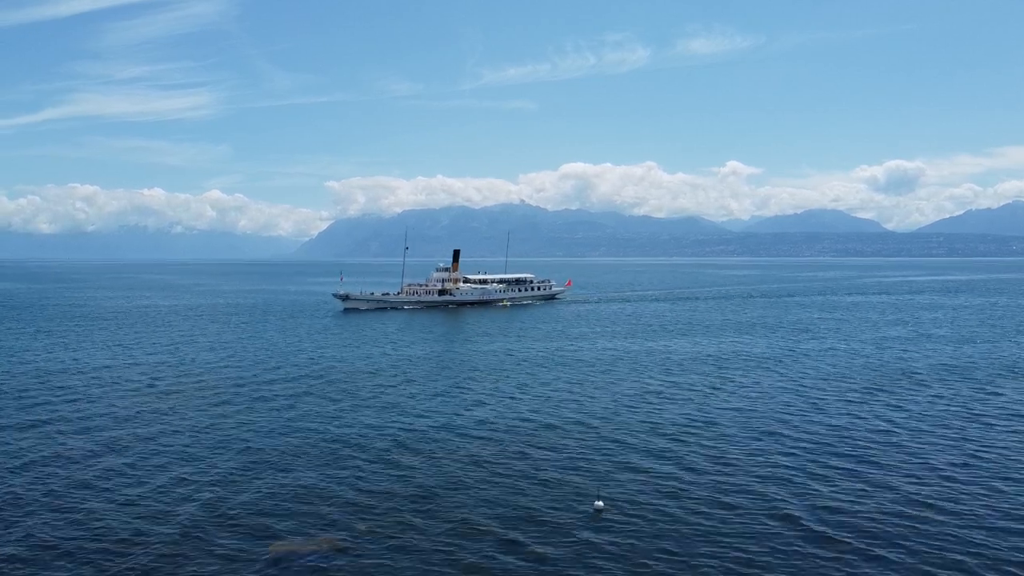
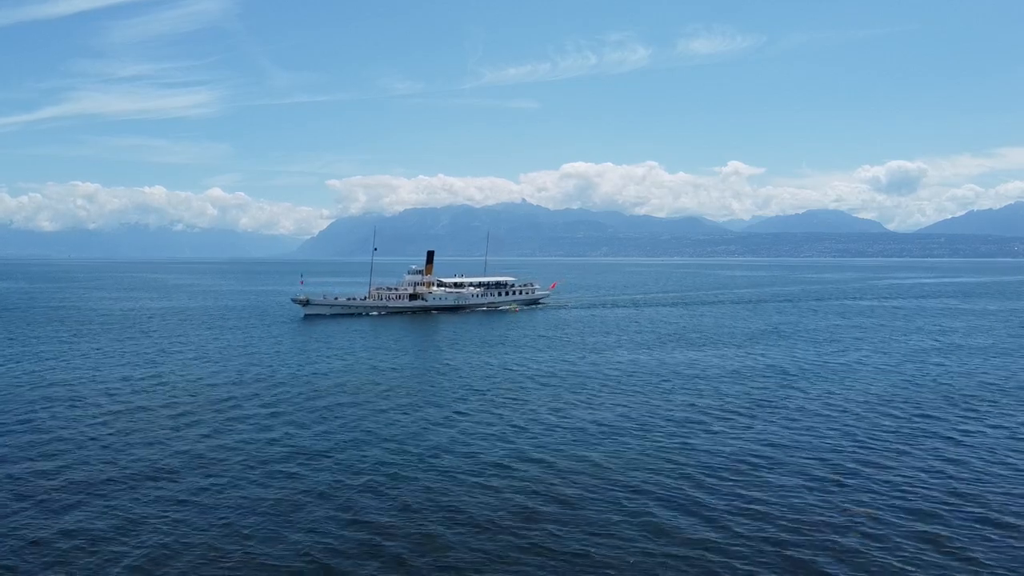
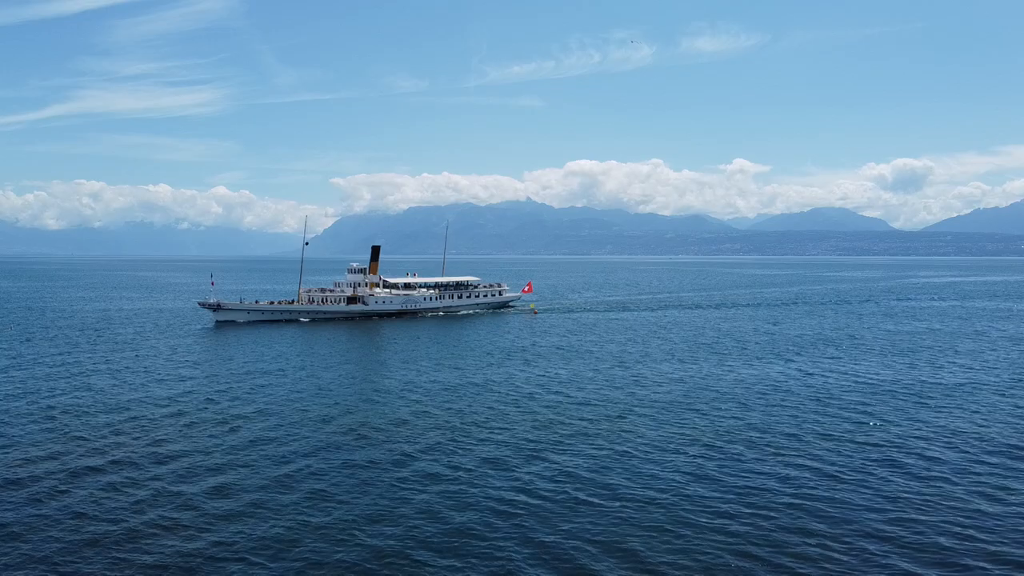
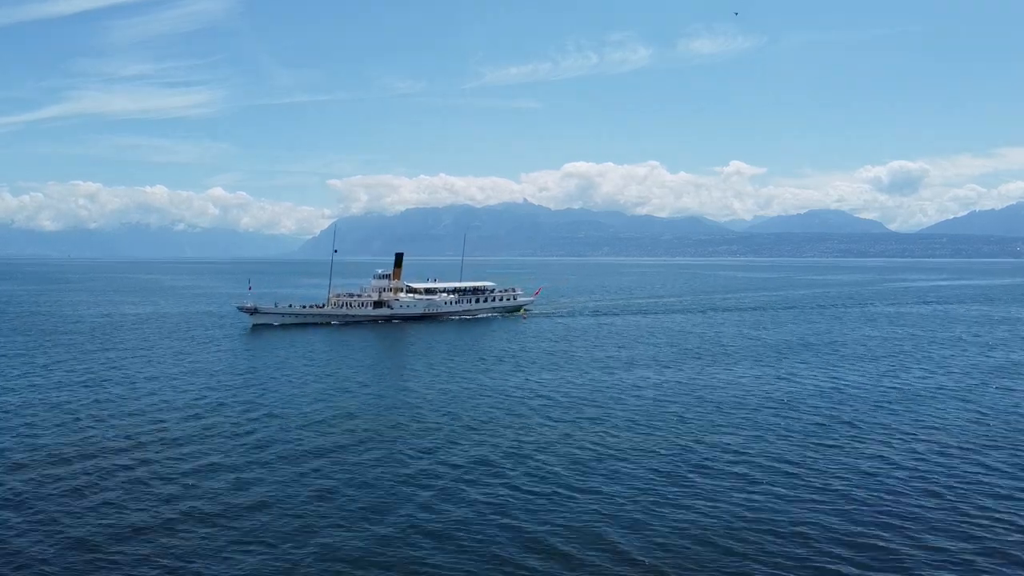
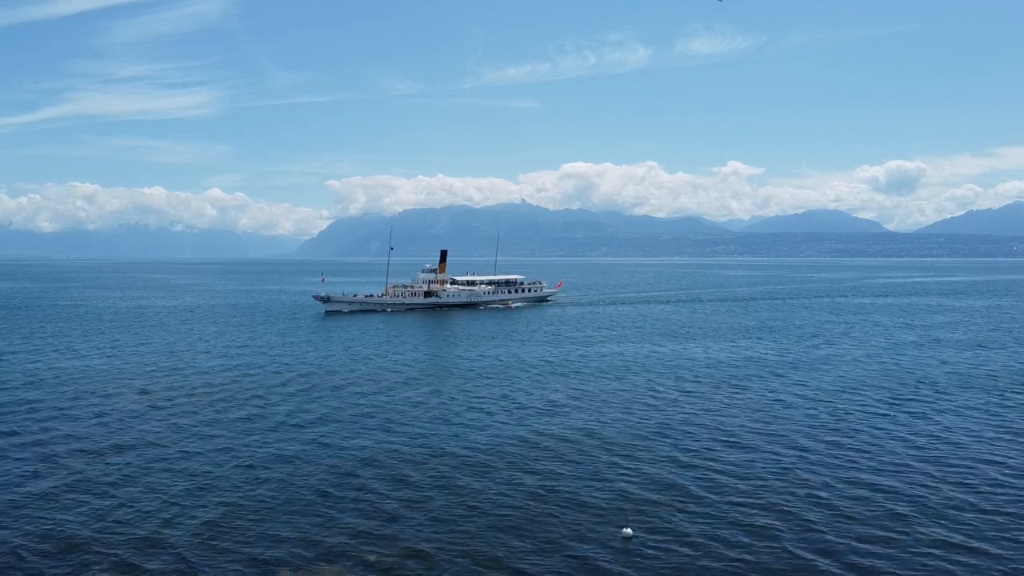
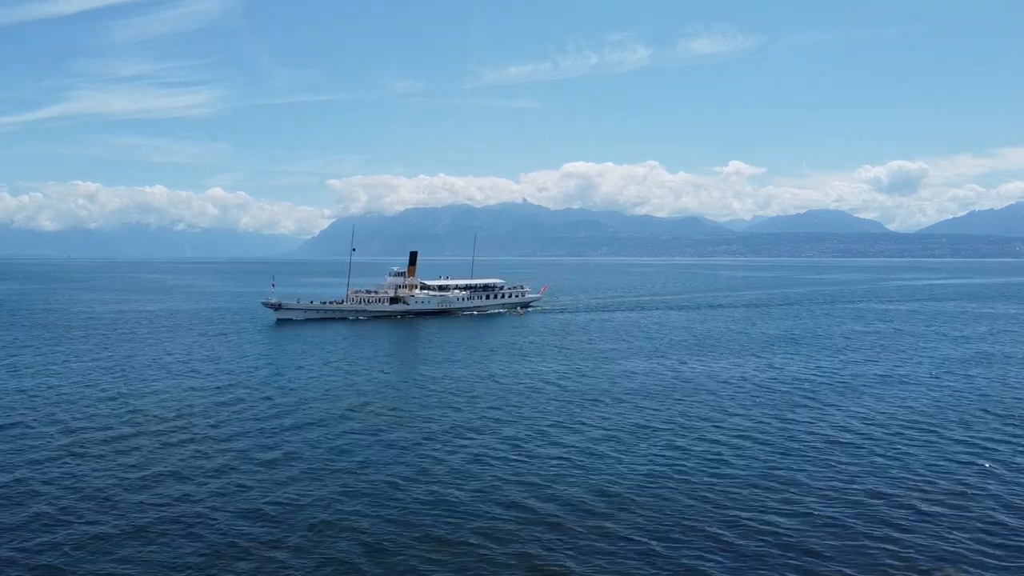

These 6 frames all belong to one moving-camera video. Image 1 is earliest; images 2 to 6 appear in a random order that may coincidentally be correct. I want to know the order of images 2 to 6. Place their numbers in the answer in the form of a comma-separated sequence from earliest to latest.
5, 2, 6, 4, 3
